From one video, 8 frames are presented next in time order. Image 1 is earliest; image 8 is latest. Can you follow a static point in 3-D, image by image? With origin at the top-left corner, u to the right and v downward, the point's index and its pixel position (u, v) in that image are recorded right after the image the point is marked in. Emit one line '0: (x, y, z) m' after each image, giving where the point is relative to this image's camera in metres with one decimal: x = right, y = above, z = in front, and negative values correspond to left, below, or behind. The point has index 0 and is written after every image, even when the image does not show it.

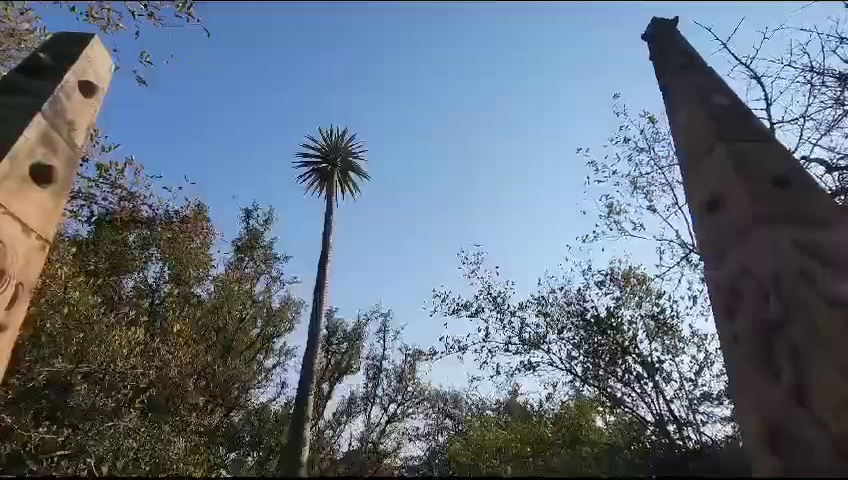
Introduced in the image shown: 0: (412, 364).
0: (-0.4, -3.7, +13.1) m
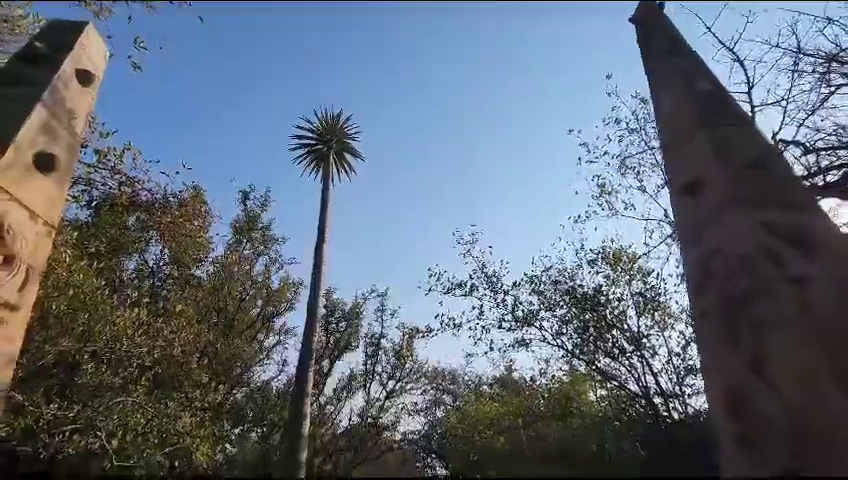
0: (-0.4, -3.1, +13.4) m
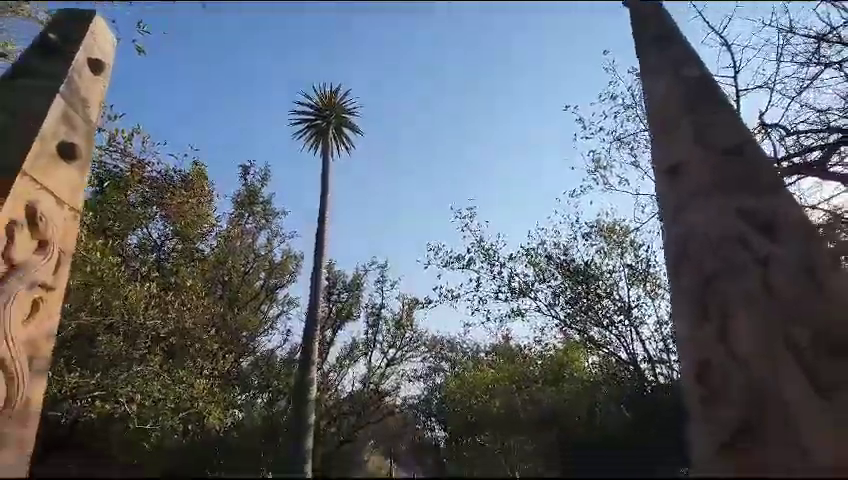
0: (-0.5, -2.3, +13.8) m
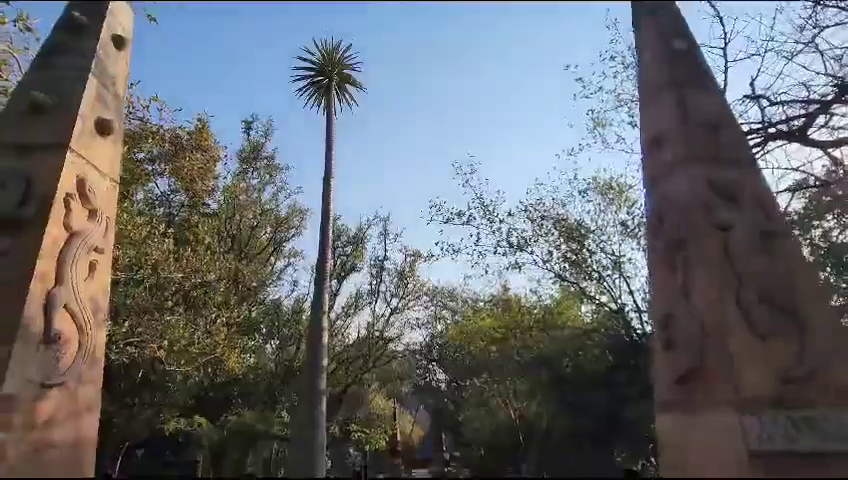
0: (-0.4, -0.8, +14.3) m
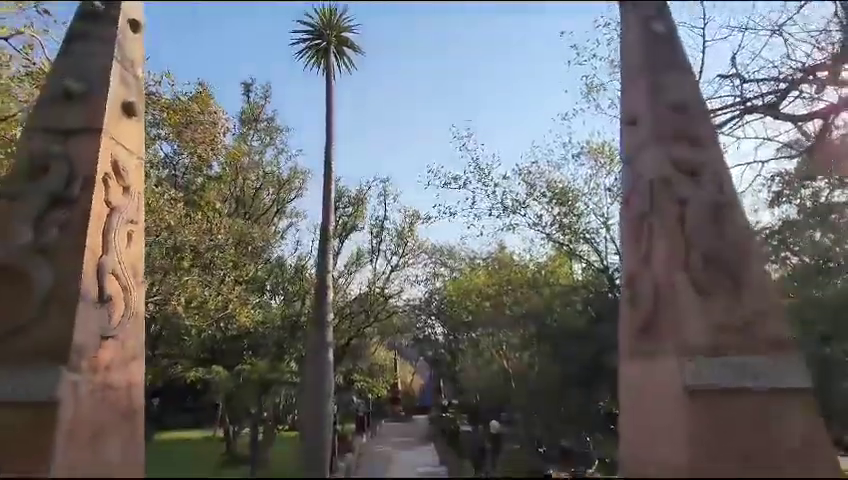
0: (-0.5, +0.6, +14.8) m
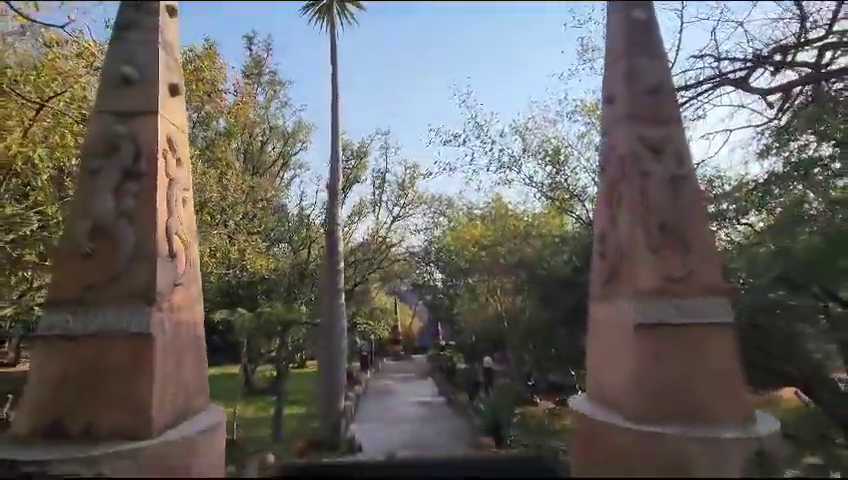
0: (-0.4, +2.3, +15.4) m
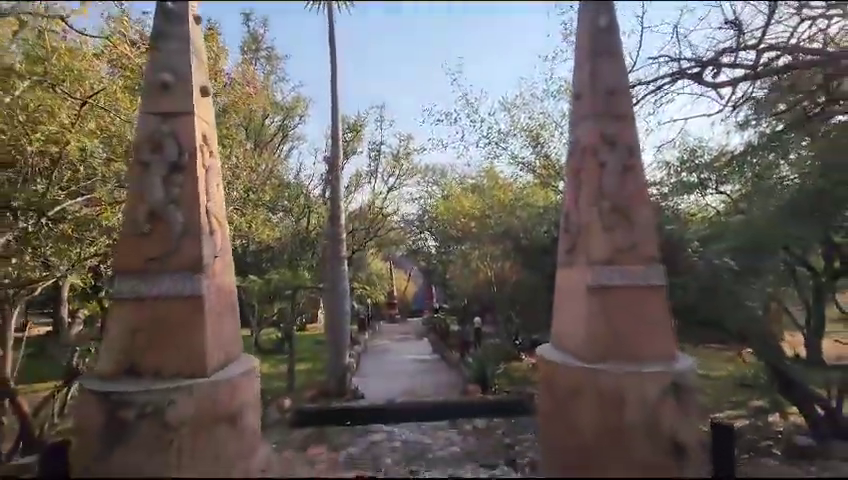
0: (-0.7, +3.5, +16.0) m
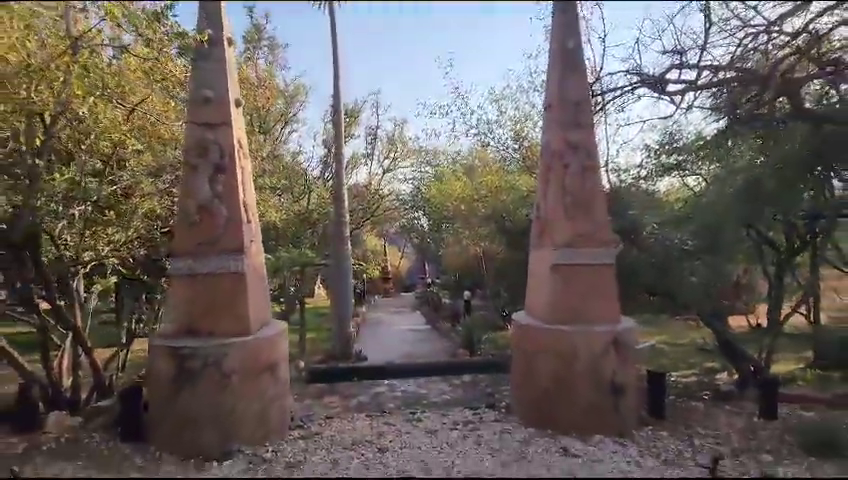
0: (-0.9, +4.3, +16.9) m
